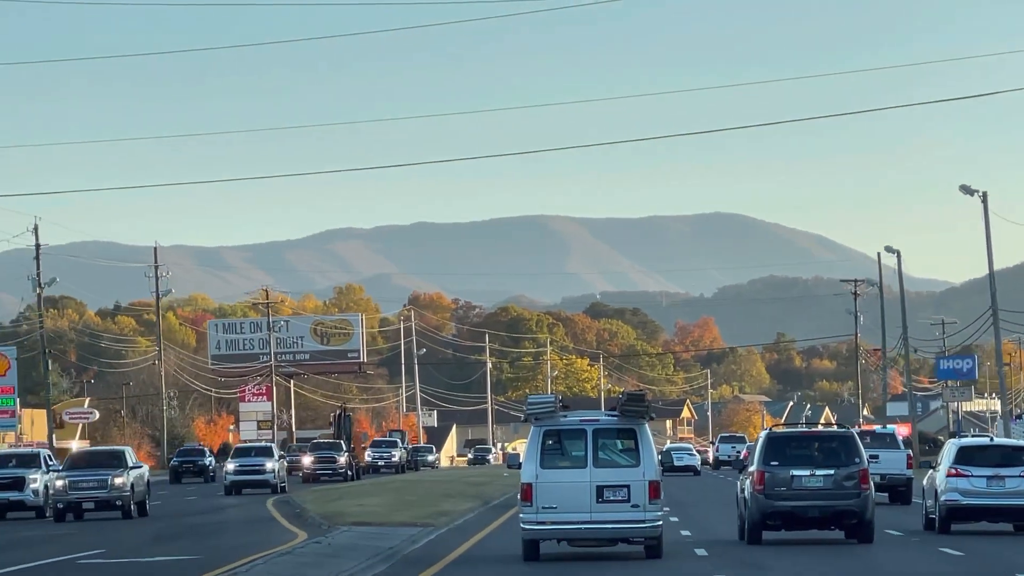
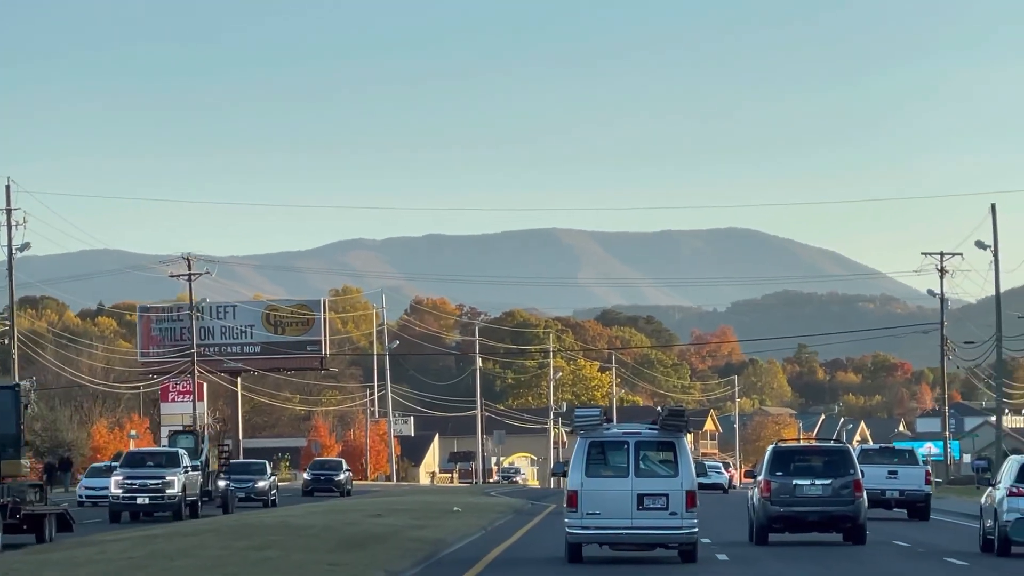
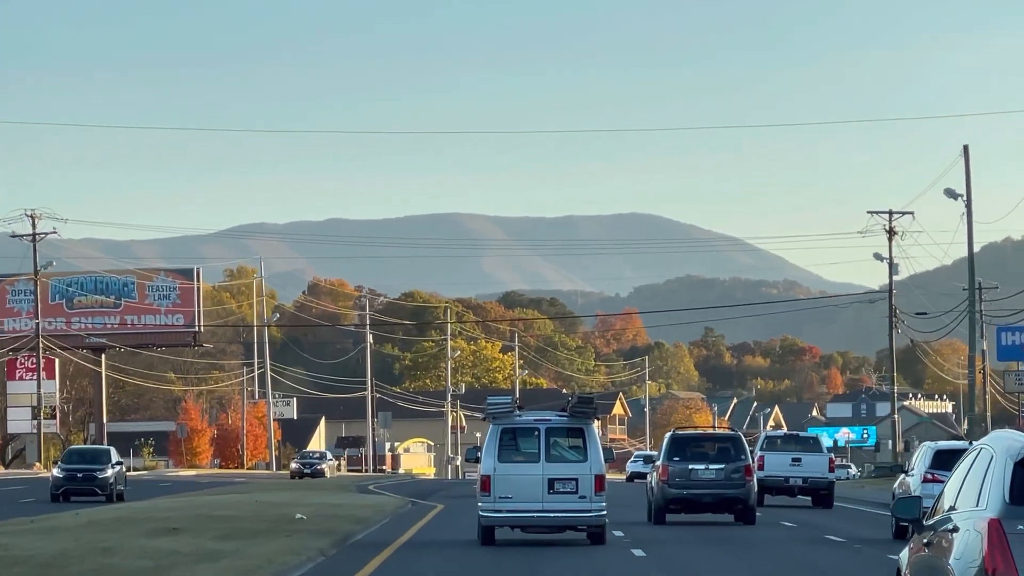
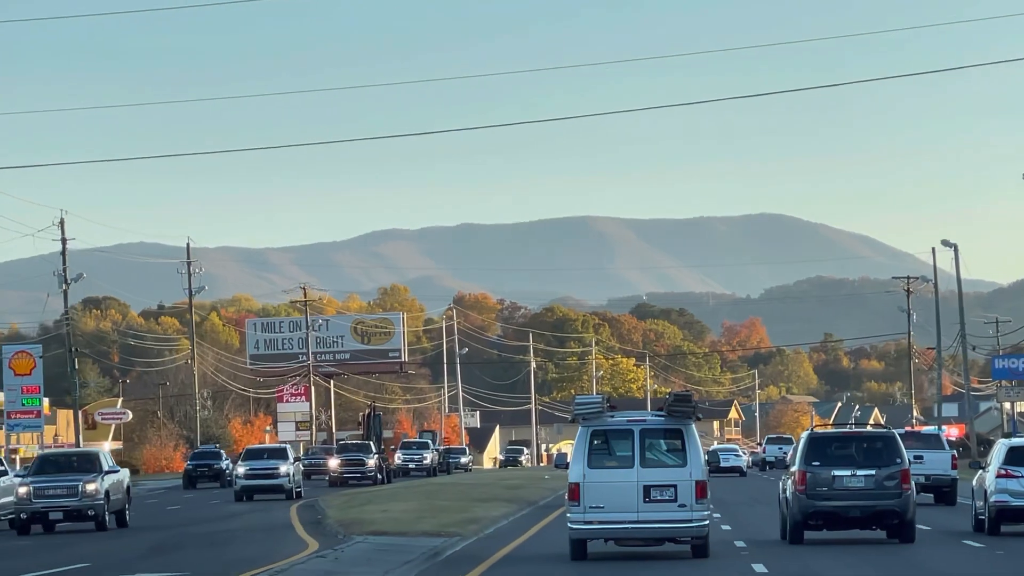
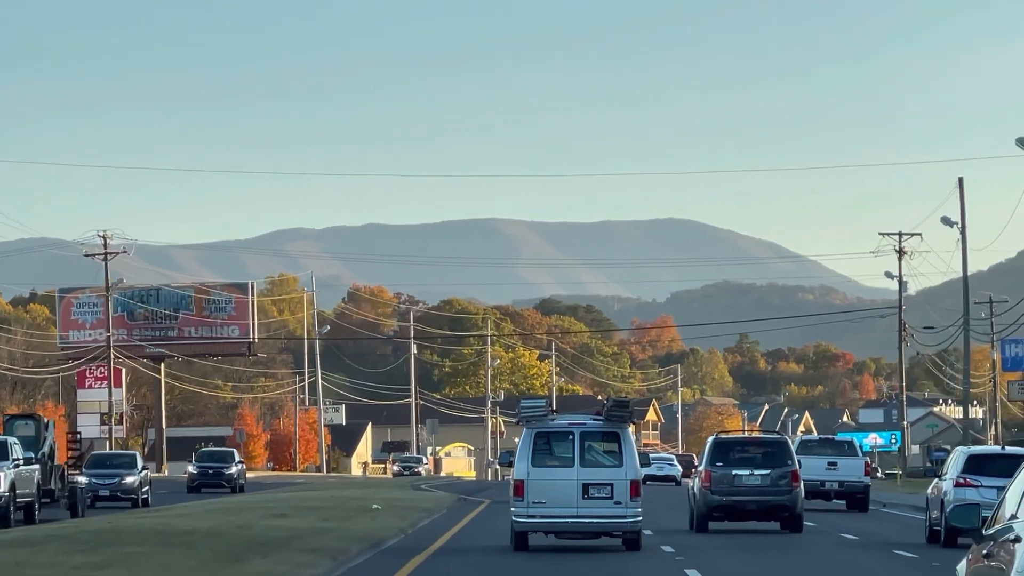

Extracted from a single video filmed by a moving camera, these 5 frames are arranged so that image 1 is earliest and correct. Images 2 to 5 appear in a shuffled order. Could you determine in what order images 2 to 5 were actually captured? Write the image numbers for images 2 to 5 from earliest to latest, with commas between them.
4, 2, 5, 3
